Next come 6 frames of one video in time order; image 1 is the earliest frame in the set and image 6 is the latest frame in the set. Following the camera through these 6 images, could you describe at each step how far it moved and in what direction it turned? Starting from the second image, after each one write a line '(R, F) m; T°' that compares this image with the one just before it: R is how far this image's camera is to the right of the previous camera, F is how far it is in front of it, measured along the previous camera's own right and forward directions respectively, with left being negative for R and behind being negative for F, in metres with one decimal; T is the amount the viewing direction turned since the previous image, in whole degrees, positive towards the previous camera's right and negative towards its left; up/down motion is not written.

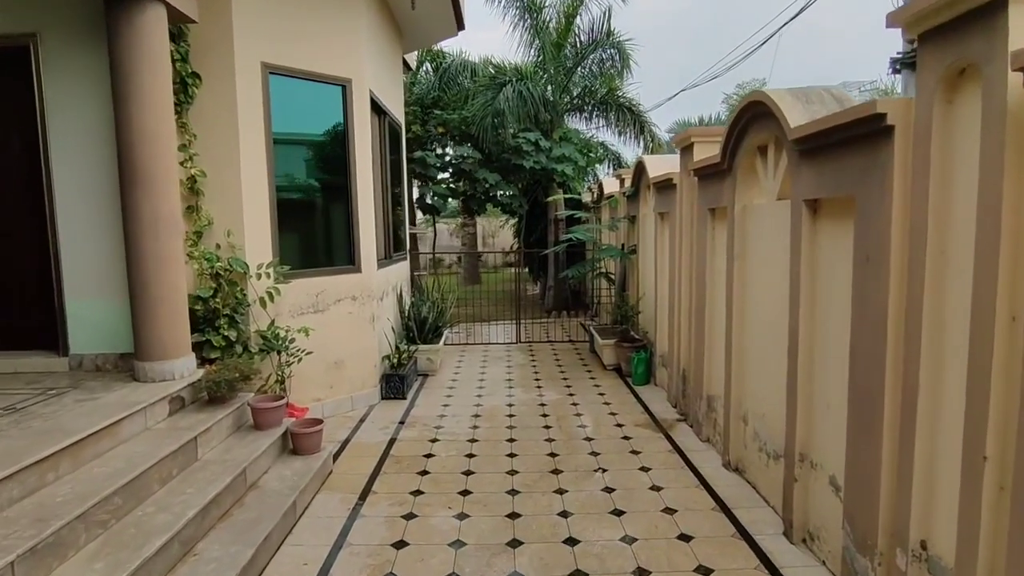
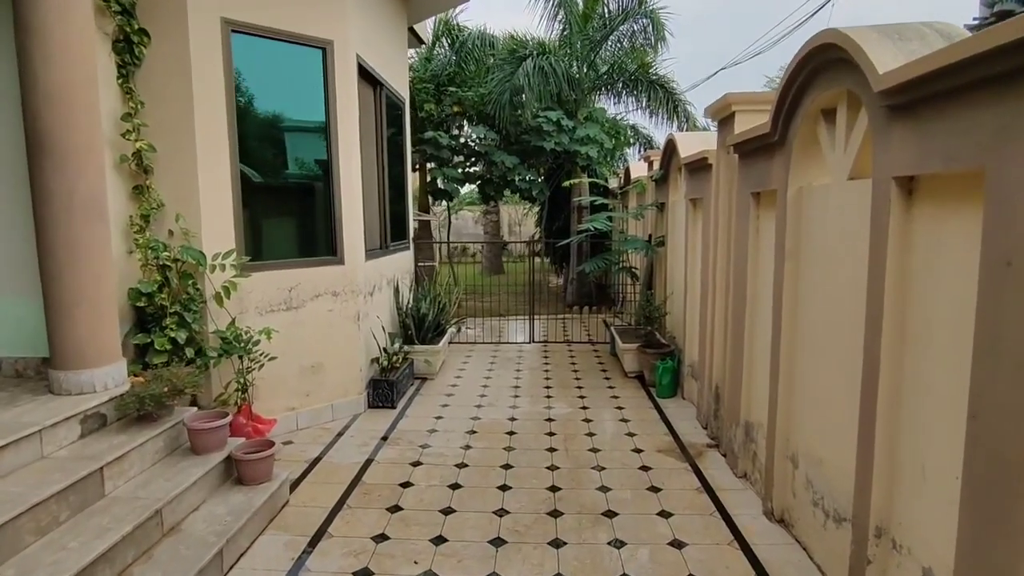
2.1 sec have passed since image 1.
(+0.2, +0.7) m; -3°
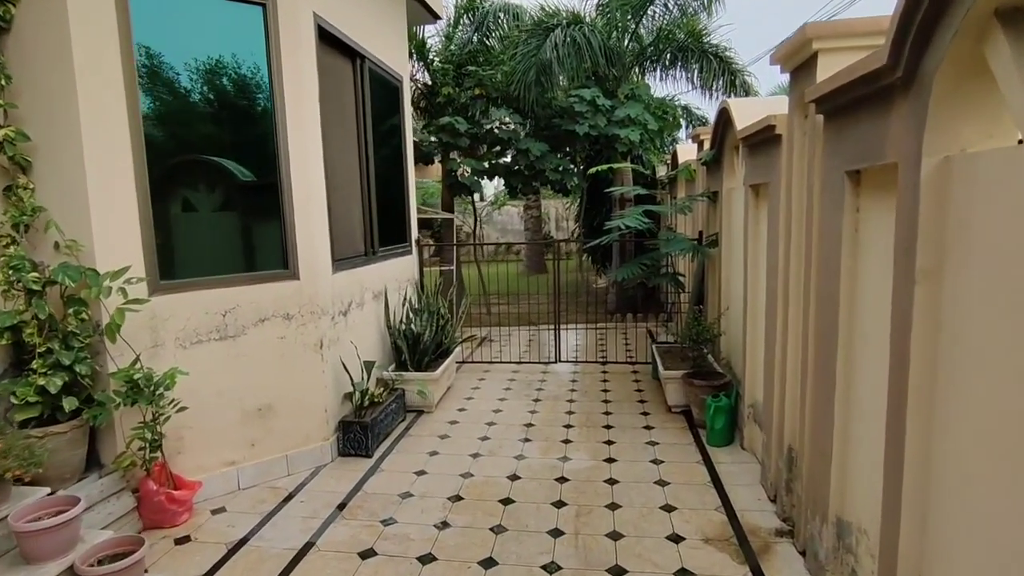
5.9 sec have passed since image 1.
(+0.3, +1.0) m; -5°
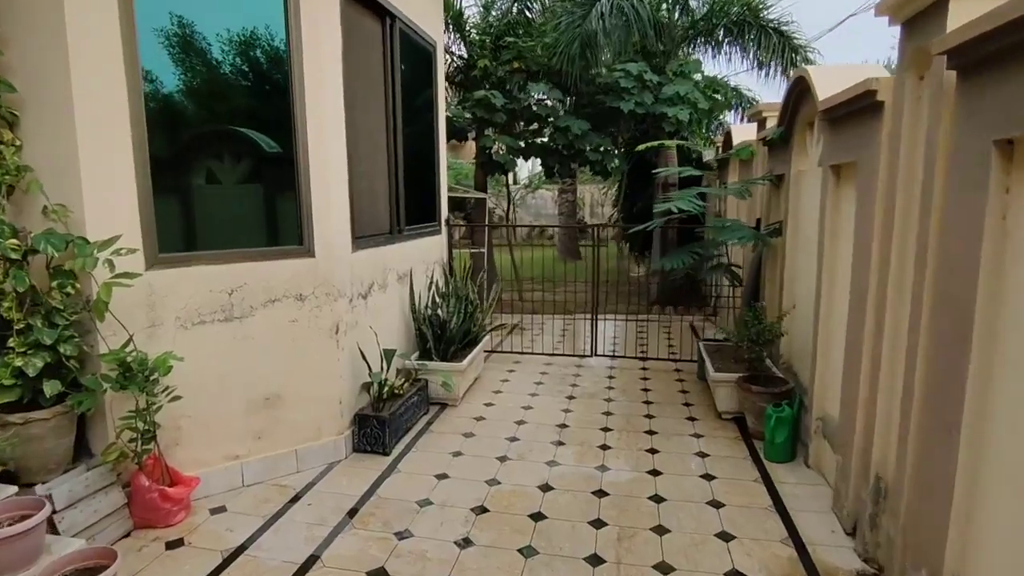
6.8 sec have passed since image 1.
(0.0, +0.4) m; -3°
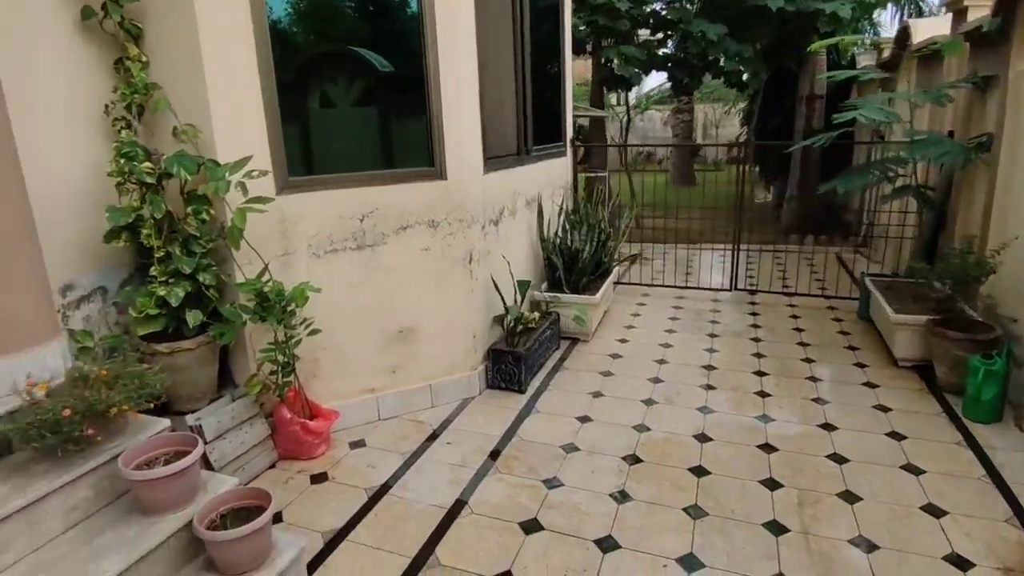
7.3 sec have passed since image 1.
(-0.3, +0.3) m; -9°
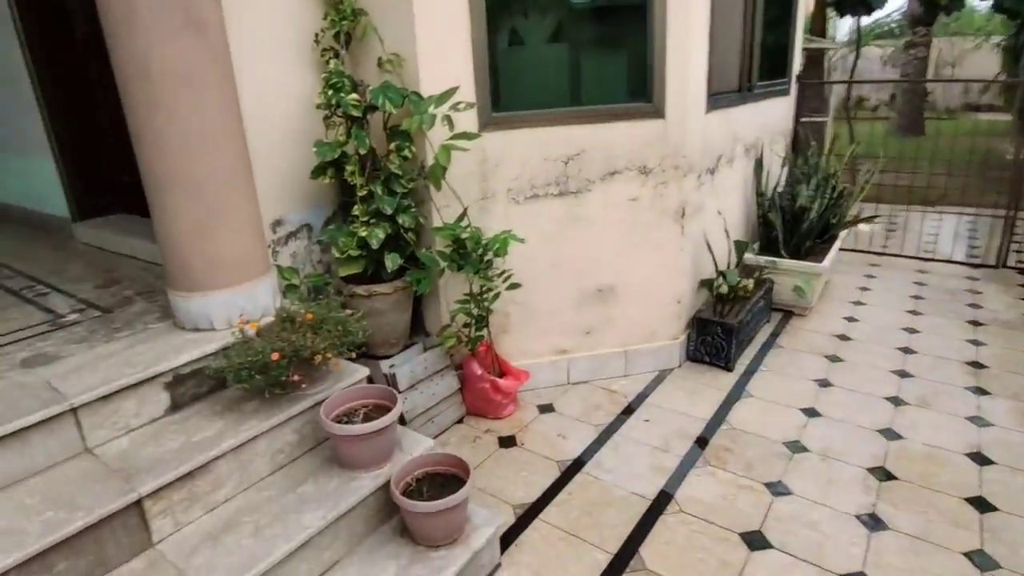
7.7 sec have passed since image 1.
(-0.2, +0.3) m; -15°
